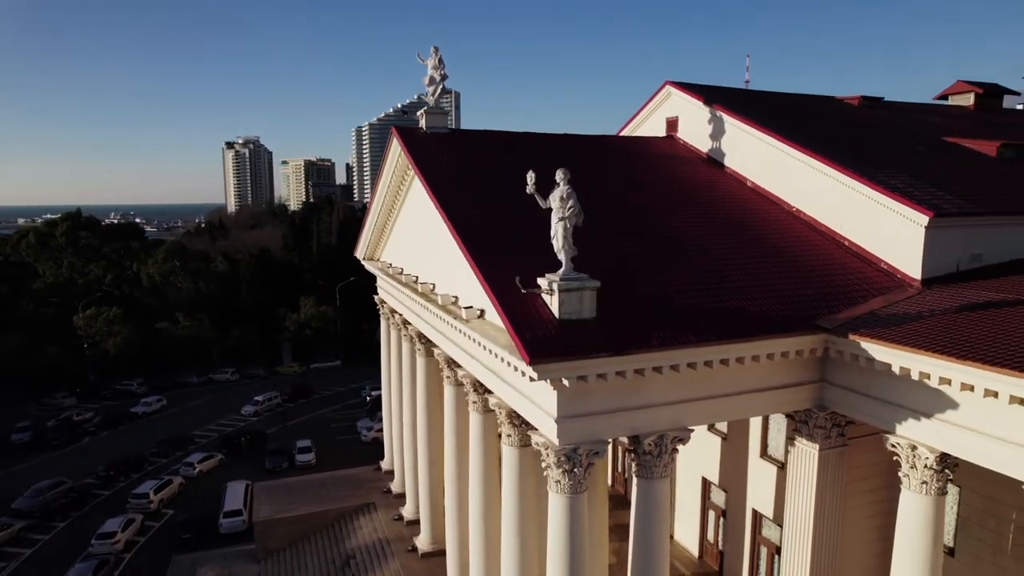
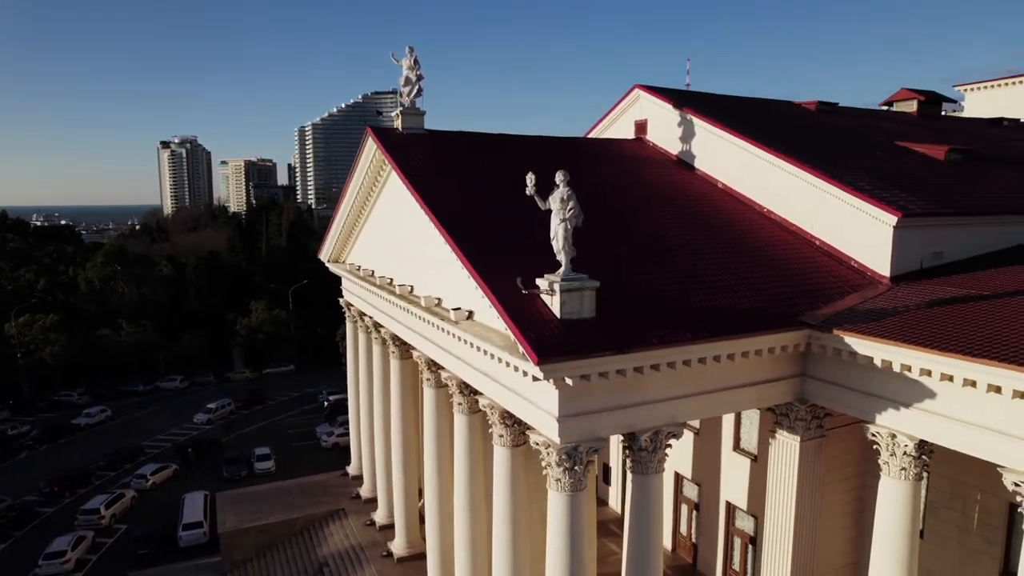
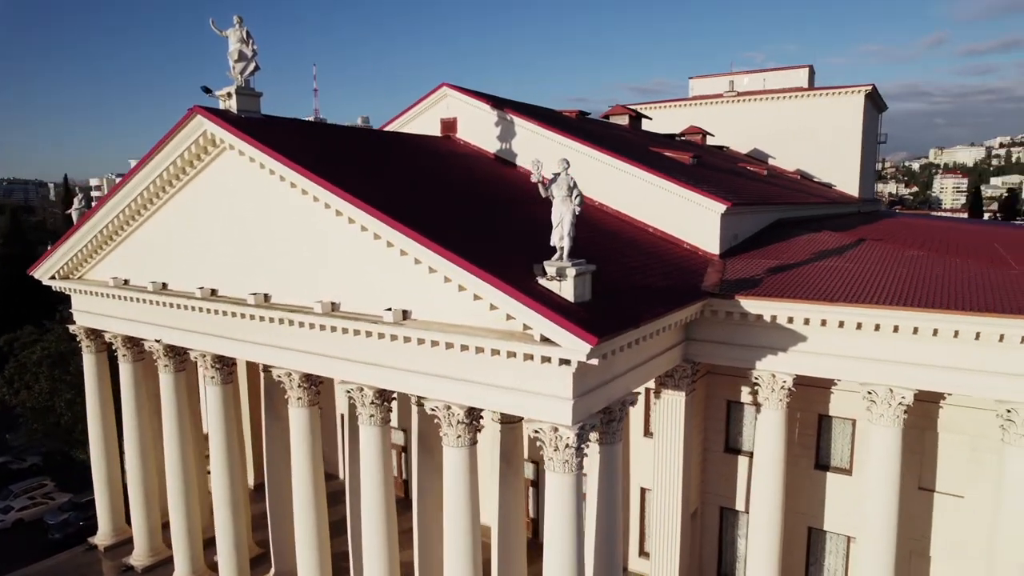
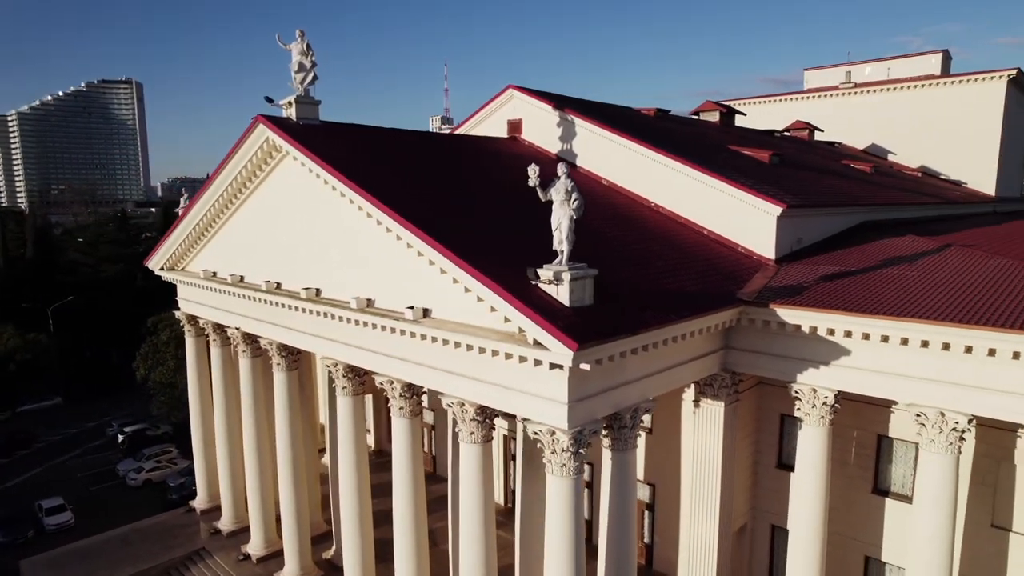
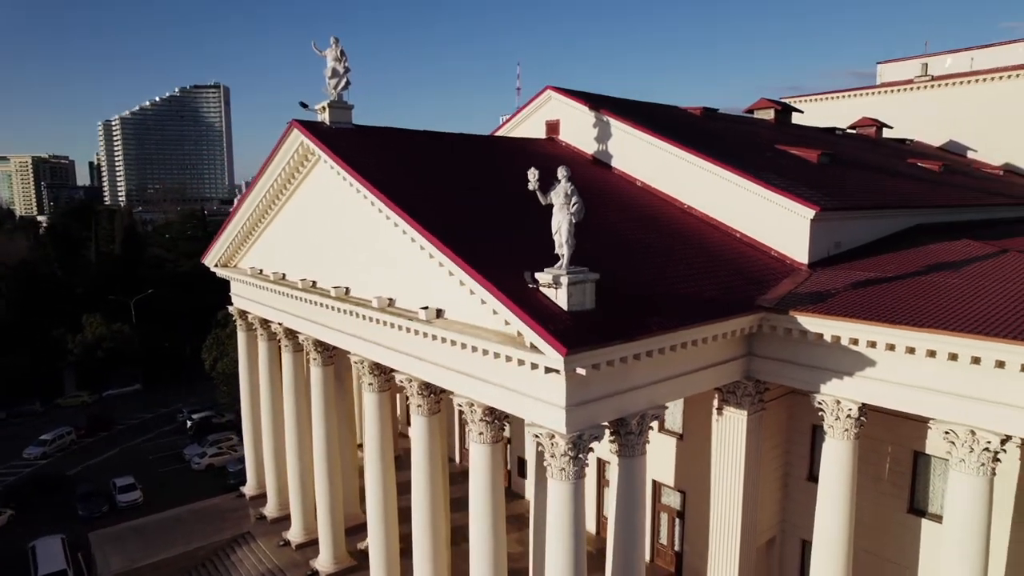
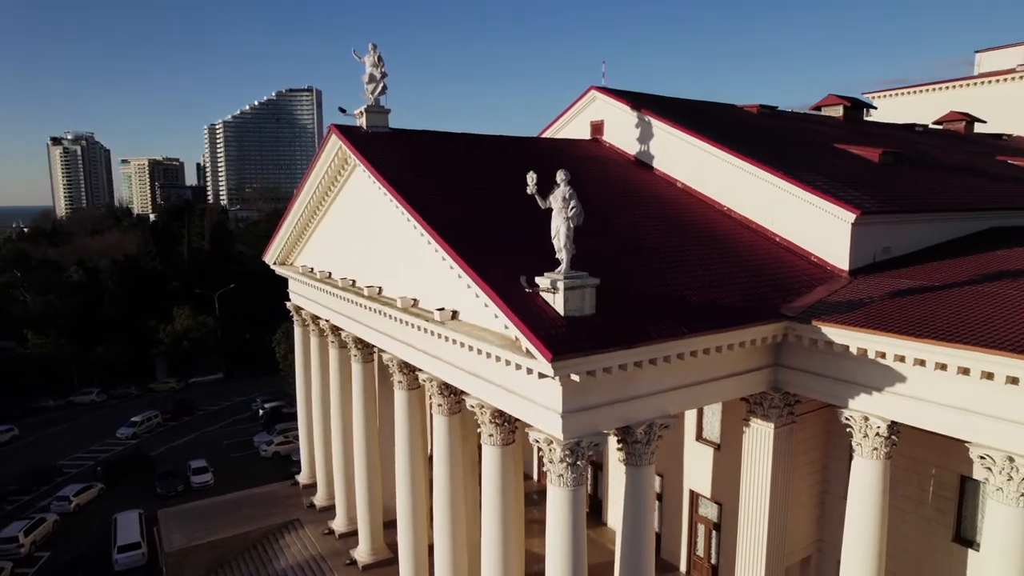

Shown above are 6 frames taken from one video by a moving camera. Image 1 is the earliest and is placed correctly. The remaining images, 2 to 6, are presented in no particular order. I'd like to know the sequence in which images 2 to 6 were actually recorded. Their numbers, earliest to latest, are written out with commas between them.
2, 6, 5, 4, 3
